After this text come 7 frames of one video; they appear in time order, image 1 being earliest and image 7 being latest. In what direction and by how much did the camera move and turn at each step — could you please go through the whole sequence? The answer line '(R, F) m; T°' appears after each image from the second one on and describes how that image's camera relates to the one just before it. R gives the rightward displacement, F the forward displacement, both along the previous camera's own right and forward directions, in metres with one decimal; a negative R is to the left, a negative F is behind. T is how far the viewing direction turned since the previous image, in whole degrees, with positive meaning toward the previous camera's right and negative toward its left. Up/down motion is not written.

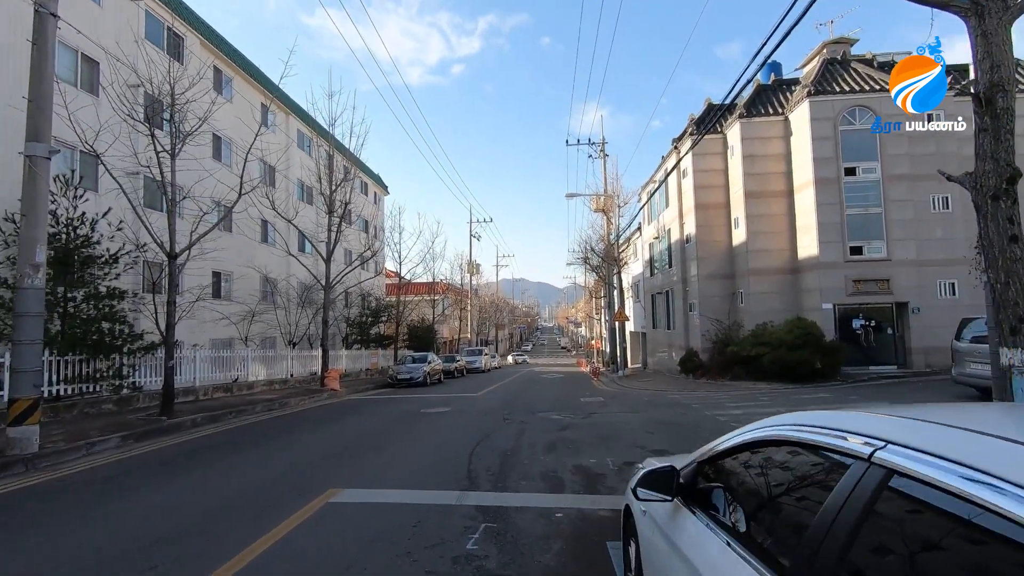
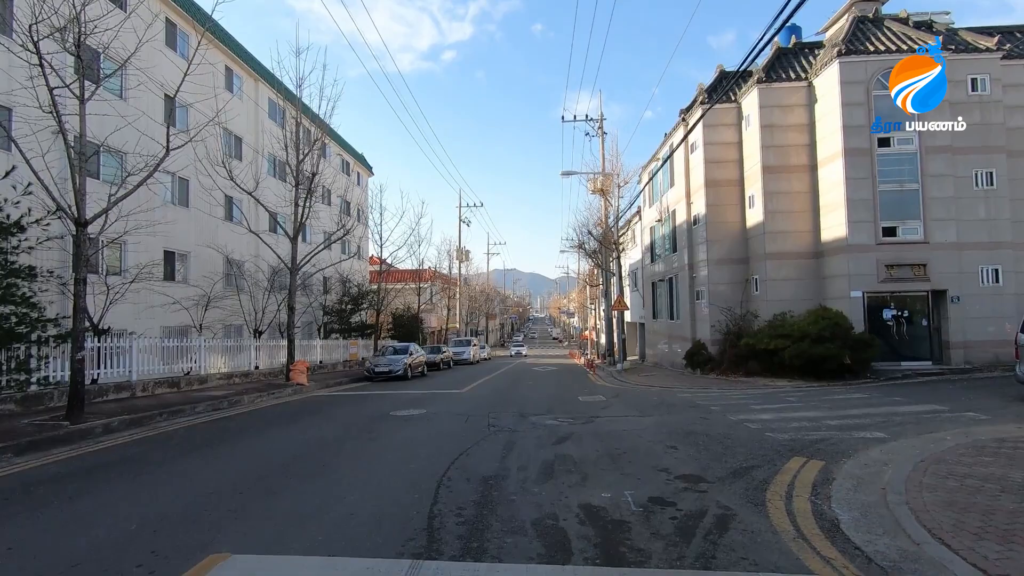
(+0.1, +2.4) m; +1°
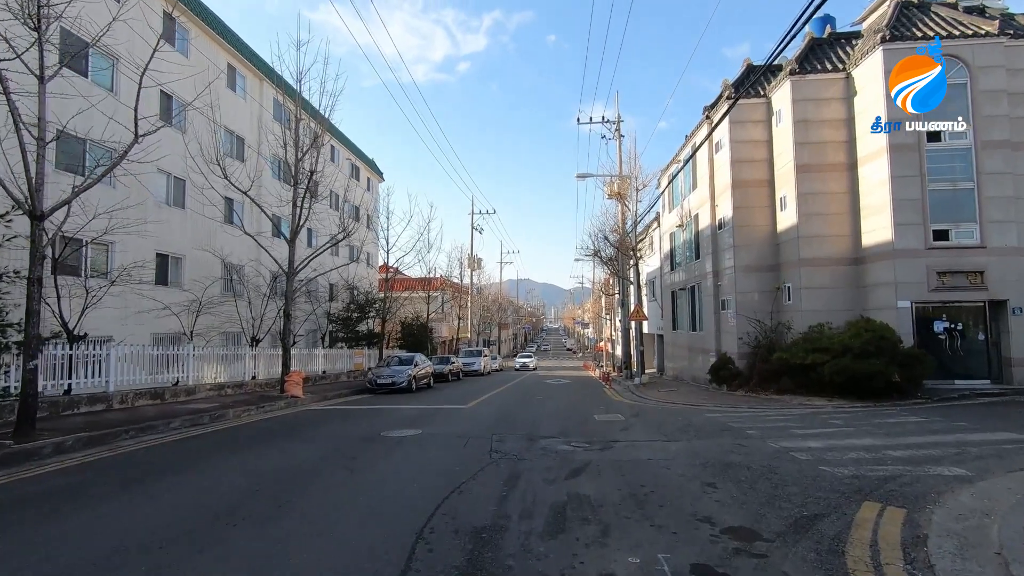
(+0.1, +1.5) m; -1°
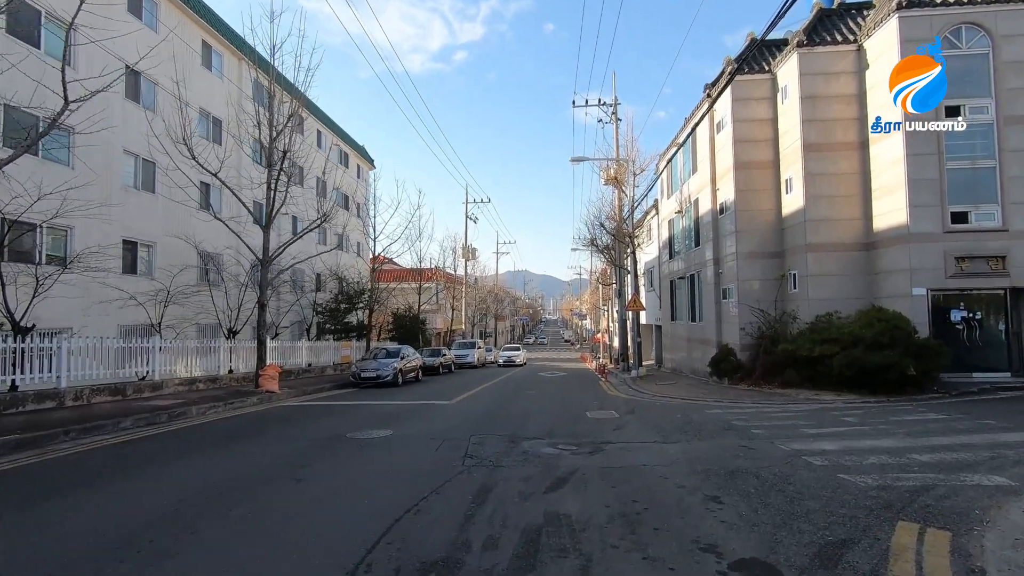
(+0.3, +1.1) m; 0°
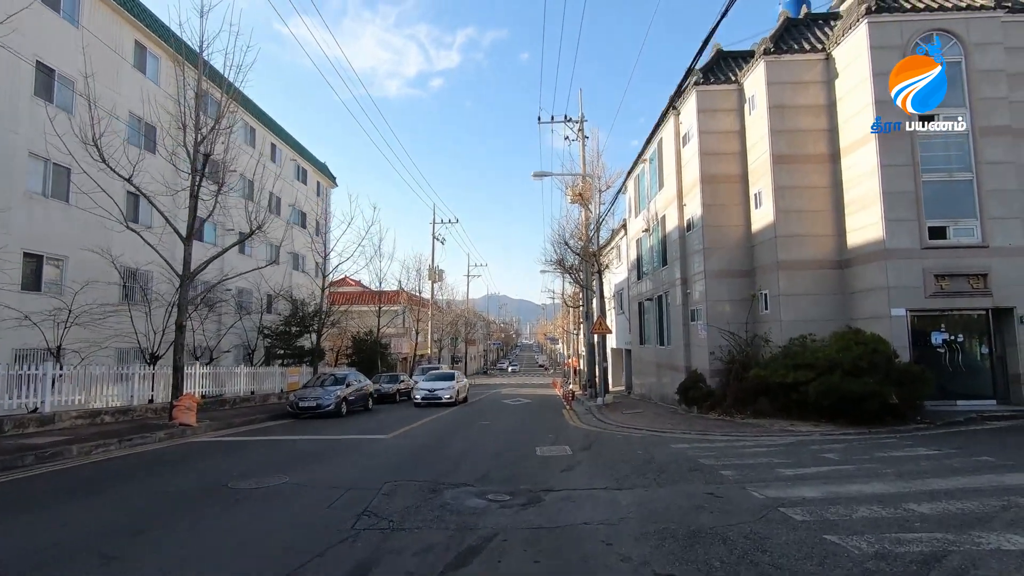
(+0.8, +1.6) m; +2°
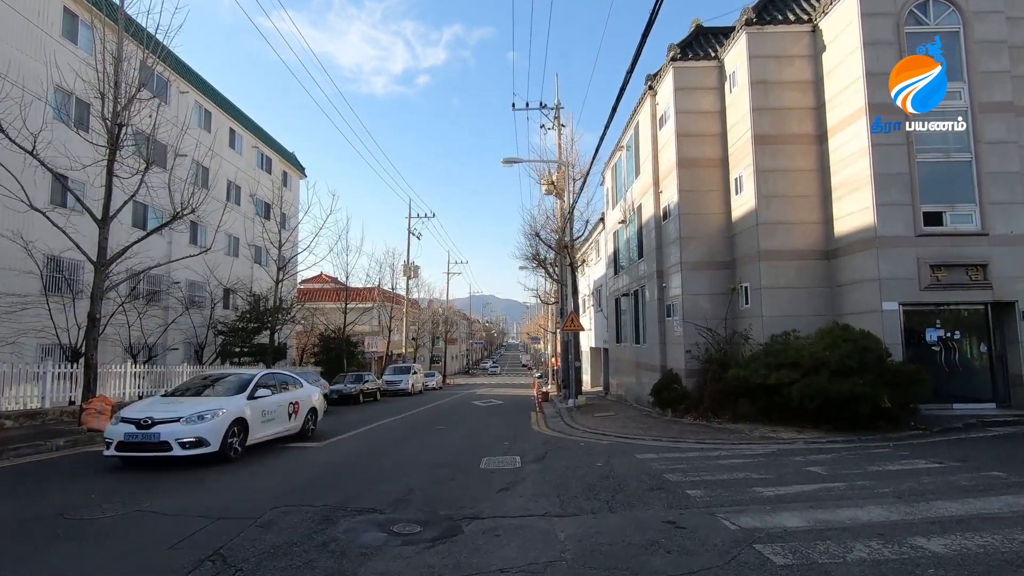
(+0.8, +1.5) m; +1°
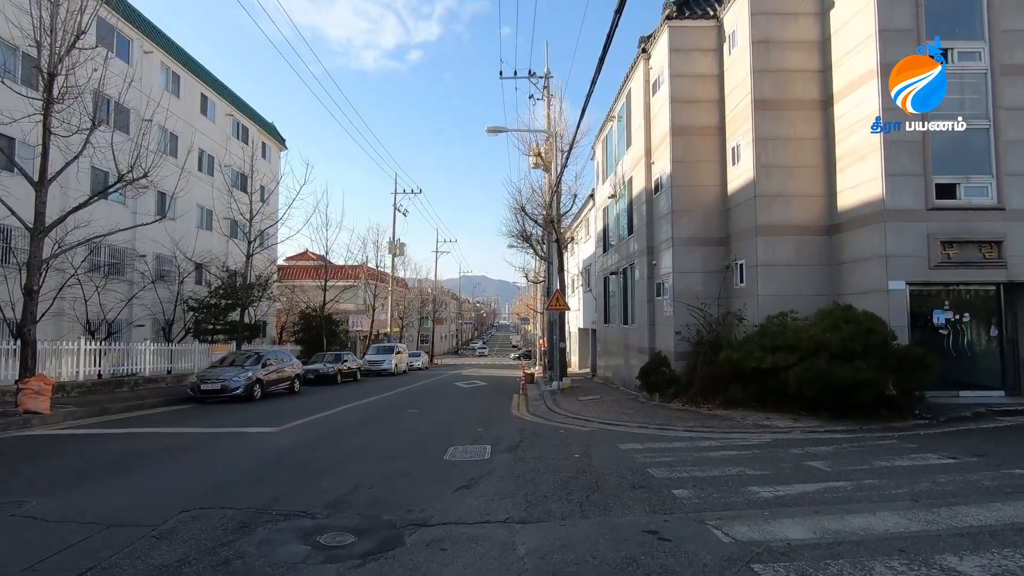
(+0.4, +1.1) m; +1°
